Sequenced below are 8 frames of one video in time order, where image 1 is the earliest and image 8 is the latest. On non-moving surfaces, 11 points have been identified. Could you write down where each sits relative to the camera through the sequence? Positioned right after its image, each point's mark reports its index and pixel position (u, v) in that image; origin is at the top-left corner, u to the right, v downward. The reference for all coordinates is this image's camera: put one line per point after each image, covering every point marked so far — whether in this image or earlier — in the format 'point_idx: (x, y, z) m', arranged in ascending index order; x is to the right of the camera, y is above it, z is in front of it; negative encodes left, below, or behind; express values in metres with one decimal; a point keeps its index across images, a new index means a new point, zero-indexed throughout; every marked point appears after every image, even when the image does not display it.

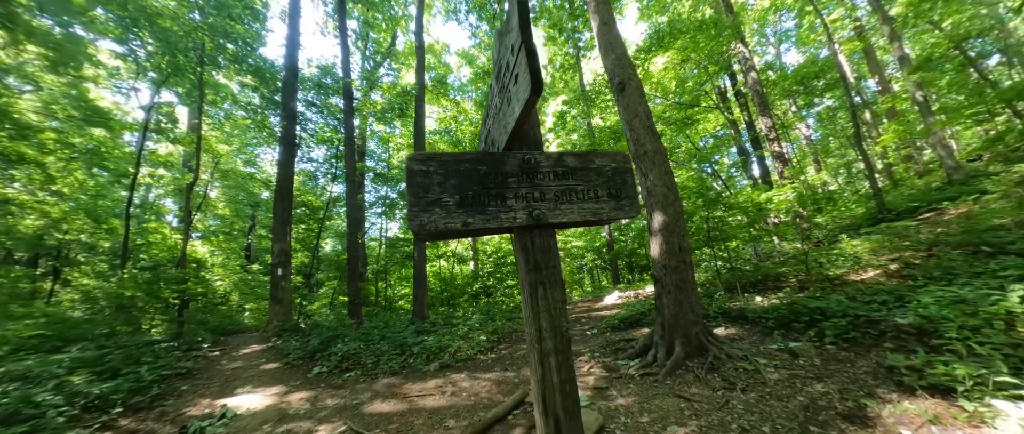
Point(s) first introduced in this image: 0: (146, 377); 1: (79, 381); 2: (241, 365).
0: (-5.3, -2.3, +4.0) m
1: (-5.4, -2.1, +3.5) m
2: (-4.9, -2.7, +5.1) m
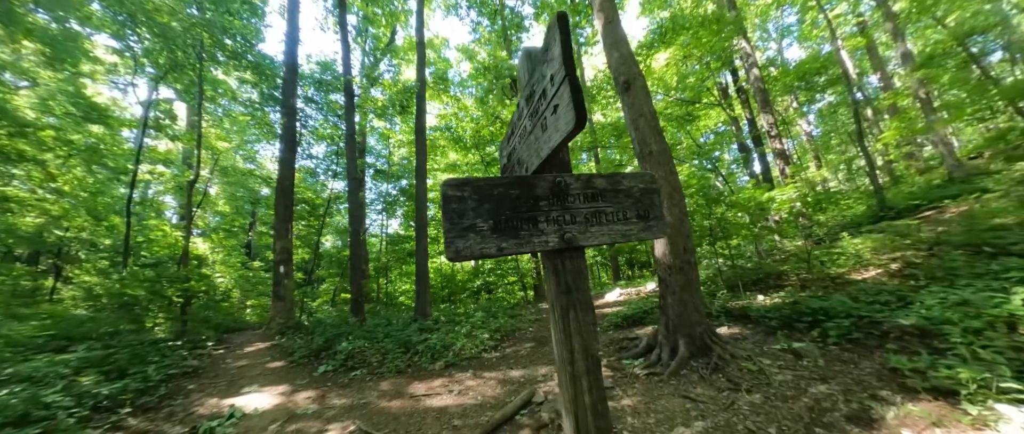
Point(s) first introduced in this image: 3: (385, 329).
0: (-5.2, -2.3, +4.1) m
1: (-5.3, -2.1, +3.5) m
2: (-4.8, -2.7, +5.1) m
3: (-2.7, -2.4, +6.1) m
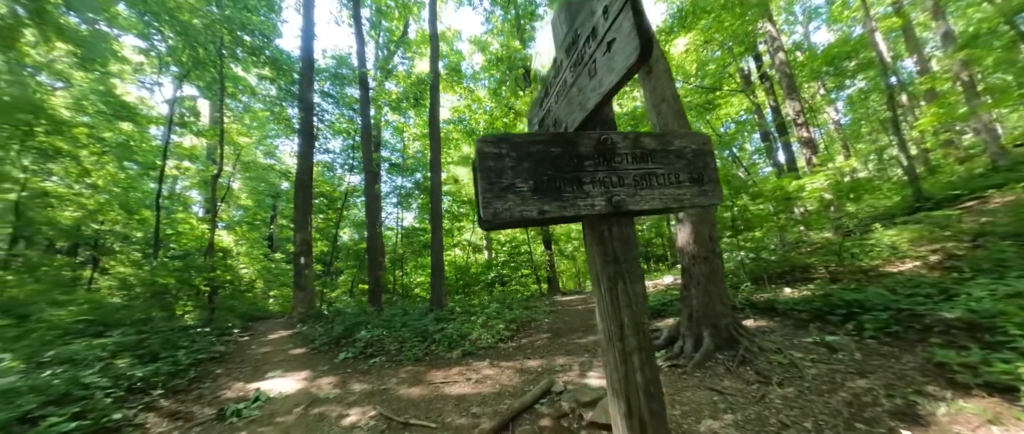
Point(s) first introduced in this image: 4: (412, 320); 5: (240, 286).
0: (-5.0, -2.2, +4.2) m
1: (-5.1, -1.9, +3.6) m
2: (-4.5, -2.5, +5.3) m
3: (-2.3, -2.2, +6.1) m
4: (-2.1, -2.2, +6.1) m
5: (-9.7, -2.4, +10.1) m
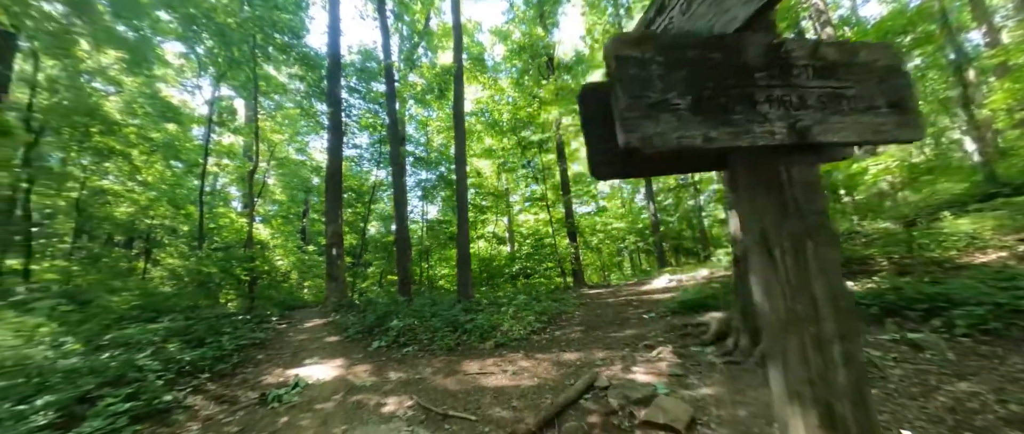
0: (-4.4, -2.0, +4.3) m
1: (-4.6, -1.8, +3.8) m
2: (-3.9, -2.3, +5.4) m
3: (-1.7, -2.0, +6.1) m
4: (-1.5, -2.0, +6.0) m
5: (-8.8, -2.2, +10.6) m
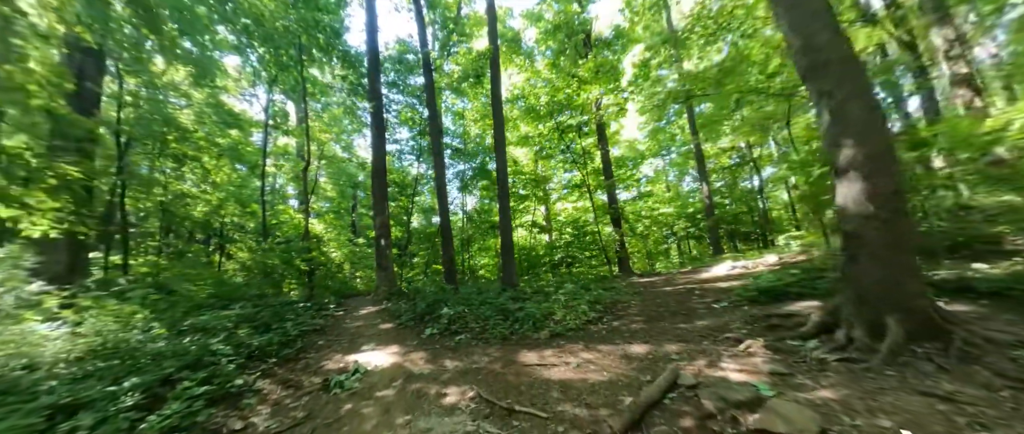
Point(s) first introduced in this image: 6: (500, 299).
0: (-3.6, -1.9, +4.5) m
1: (-3.8, -1.6, +4.0) m
2: (-2.9, -2.1, +5.5) m
3: (-0.7, -1.7, +5.9) m
4: (-0.4, -1.7, +5.8) m
5: (-7.2, -2.0, +11.2) m
6: (-0.2, -1.7, +5.8) m
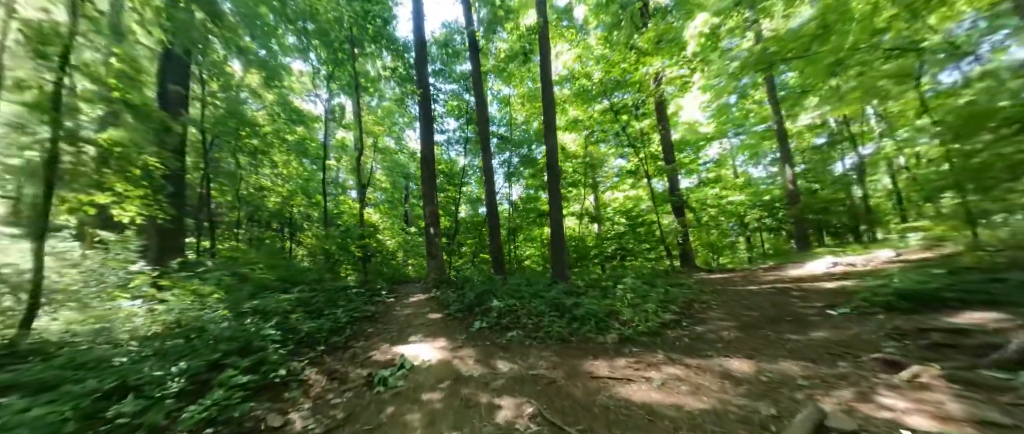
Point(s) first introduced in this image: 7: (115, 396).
0: (-2.7, -1.6, +4.5) m
1: (-3.0, -1.4, +4.0) m
2: (-1.9, -1.8, +5.3) m
3: (+0.4, -1.4, +5.4) m
4: (+0.6, -1.4, +5.3) m
5: (-5.3, -1.6, +11.6) m
6: (+0.8, -1.4, +5.3) m
7: (-2.8, -1.3, +2.0) m
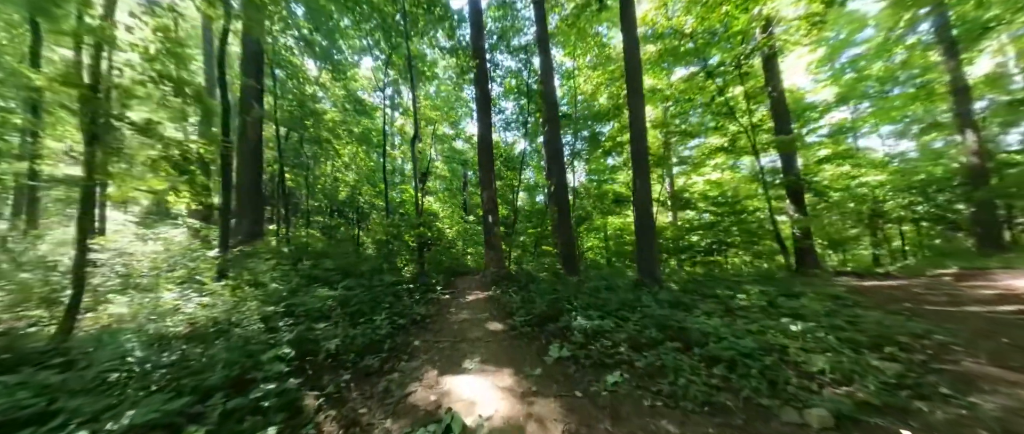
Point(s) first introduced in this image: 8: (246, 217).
0: (-1.7, -1.4, +3.7) m
1: (-2.1, -1.2, +3.2) m
2: (-0.7, -1.6, +4.4) m
3: (+1.5, -1.2, +4.0) m
4: (+1.7, -1.2, +3.9) m
5: (-2.8, -1.1, +11.2) m
6: (+1.9, -1.2, +3.8) m
7: (-2.2, -1.1, +1.2) m
8: (-9.2, +0.1, +9.8) m
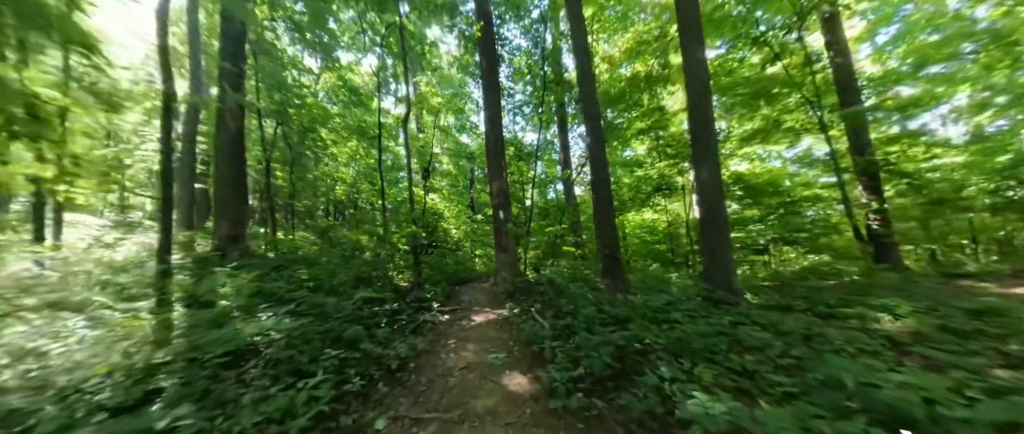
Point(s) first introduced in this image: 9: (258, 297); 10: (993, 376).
0: (-1.4, -1.3, +2.3) m
1: (-1.8, -1.1, +1.8) m
2: (-0.4, -1.5, +2.9) m
3: (+1.8, -1.0, +2.5) m
4: (+2.0, -1.0, +2.3) m
5: (-2.3, -1.1, +9.8) m
6: (+2.2, -1.0, +2.2) m
7: (-2.0, -1.0, -0.2) m
8: (-8.8, 0.0, +8.6) m
9: (-4.0, -1.2, +4.5) m
10: (+3.4, -1.1, +2.0) m
